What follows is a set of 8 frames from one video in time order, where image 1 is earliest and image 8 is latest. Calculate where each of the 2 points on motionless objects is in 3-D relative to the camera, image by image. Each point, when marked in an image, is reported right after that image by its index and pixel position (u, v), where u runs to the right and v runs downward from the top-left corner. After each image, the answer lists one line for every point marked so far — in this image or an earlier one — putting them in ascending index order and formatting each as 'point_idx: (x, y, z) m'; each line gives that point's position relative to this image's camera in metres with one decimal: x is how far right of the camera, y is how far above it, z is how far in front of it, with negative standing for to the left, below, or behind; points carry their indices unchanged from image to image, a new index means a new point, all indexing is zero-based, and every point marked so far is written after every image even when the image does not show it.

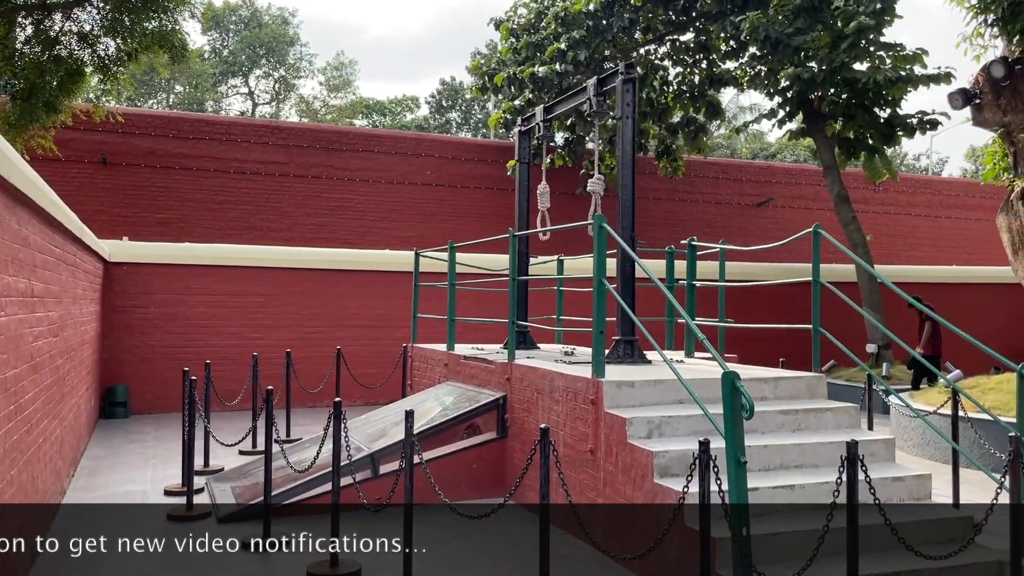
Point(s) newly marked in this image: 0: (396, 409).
0: (-1.1, -1.1, +7.8) m
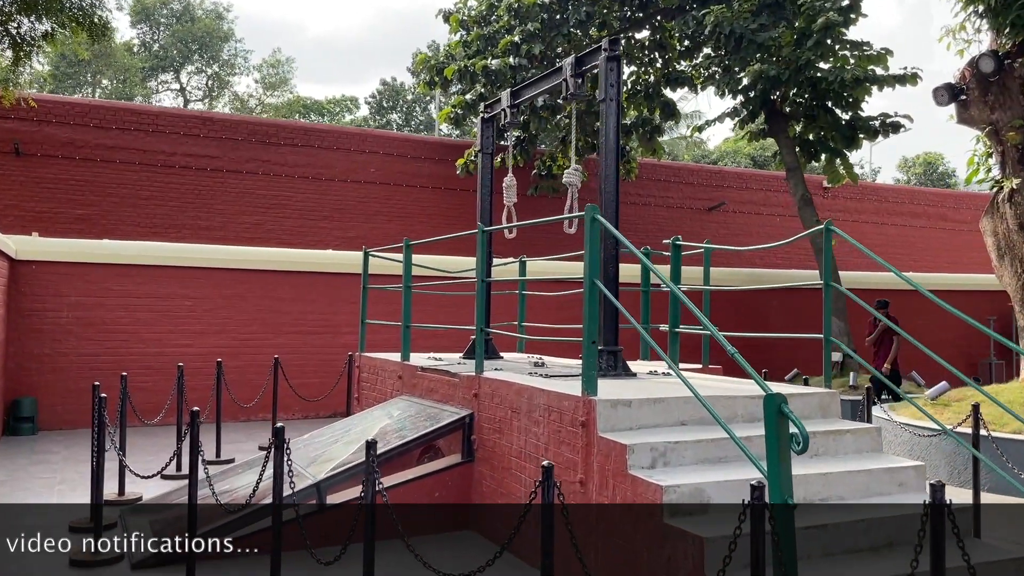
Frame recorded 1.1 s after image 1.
0: (-1.4, -1.1, +7.0) m
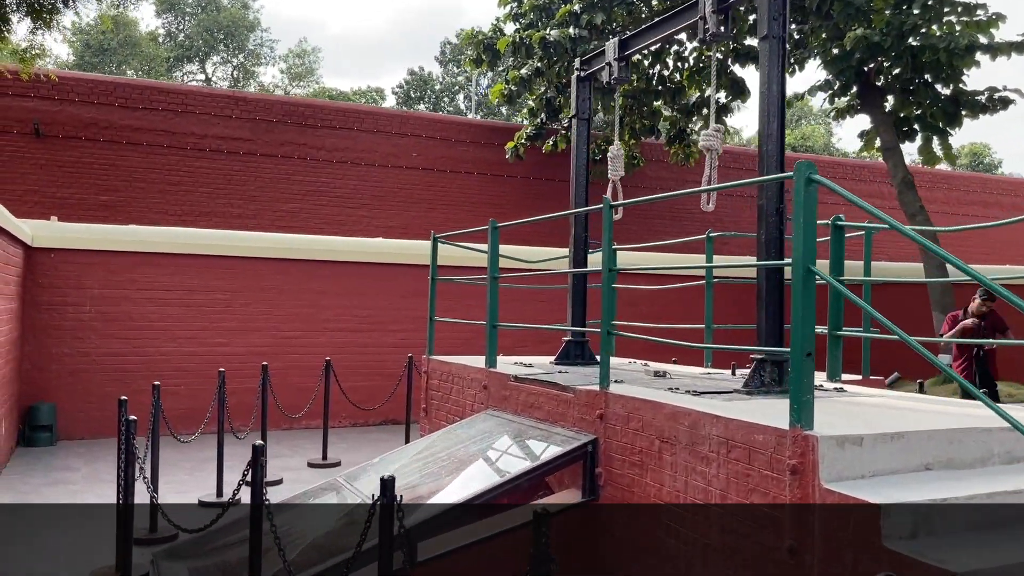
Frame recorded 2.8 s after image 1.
0: (-0.6, -1.1, +5.7) m
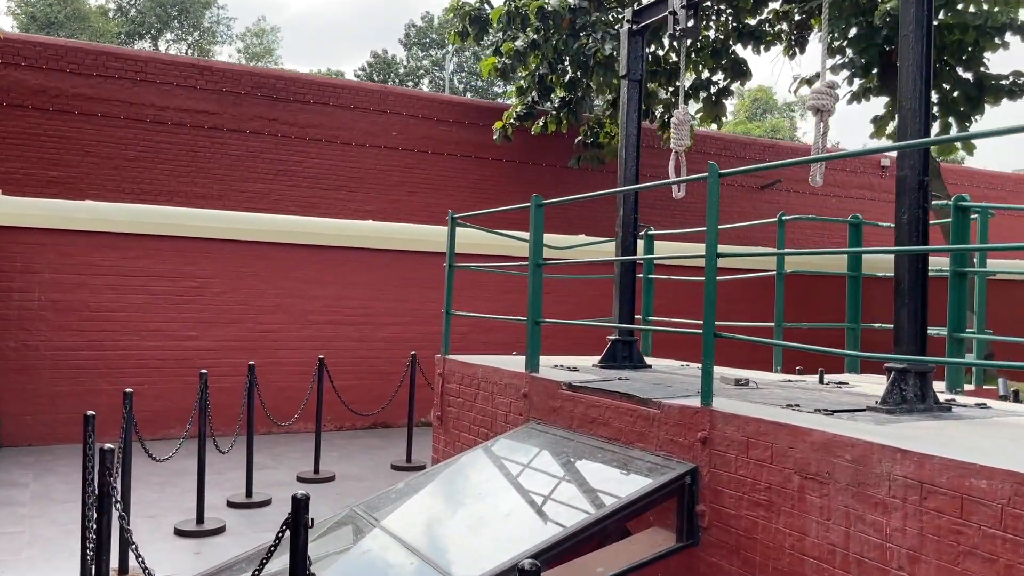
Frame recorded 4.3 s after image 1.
0: (-0.4, -1.0, +4.8) m
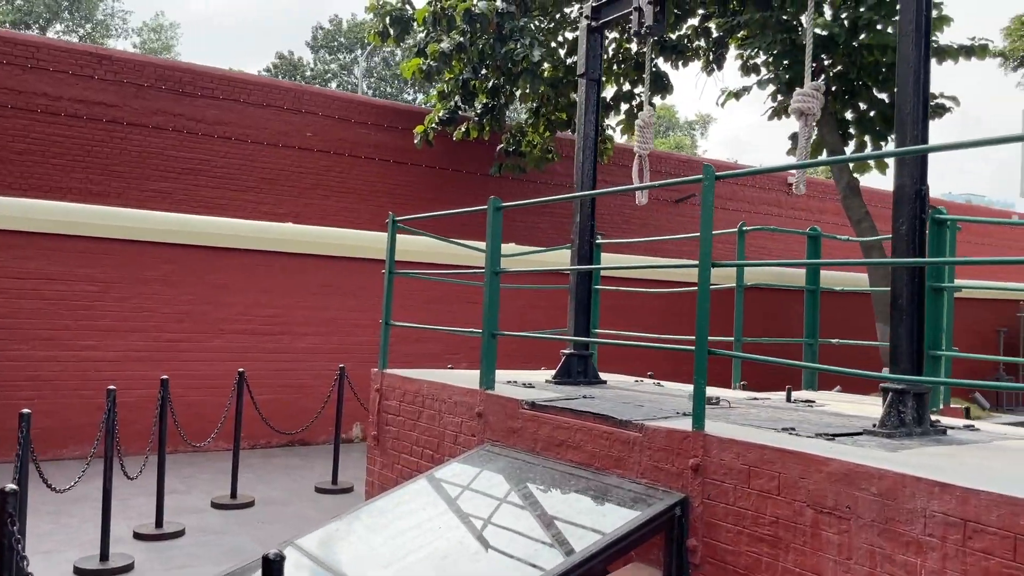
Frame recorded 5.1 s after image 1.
0: (-0.6, -1.0, +4.3) m
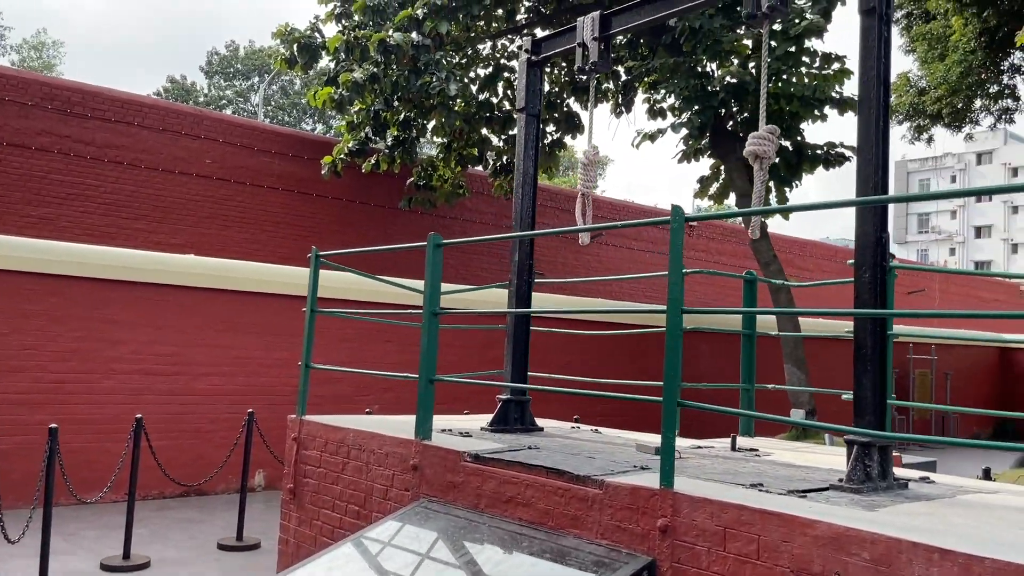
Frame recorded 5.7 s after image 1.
0: (-0.9, -1.2, +3.9) m
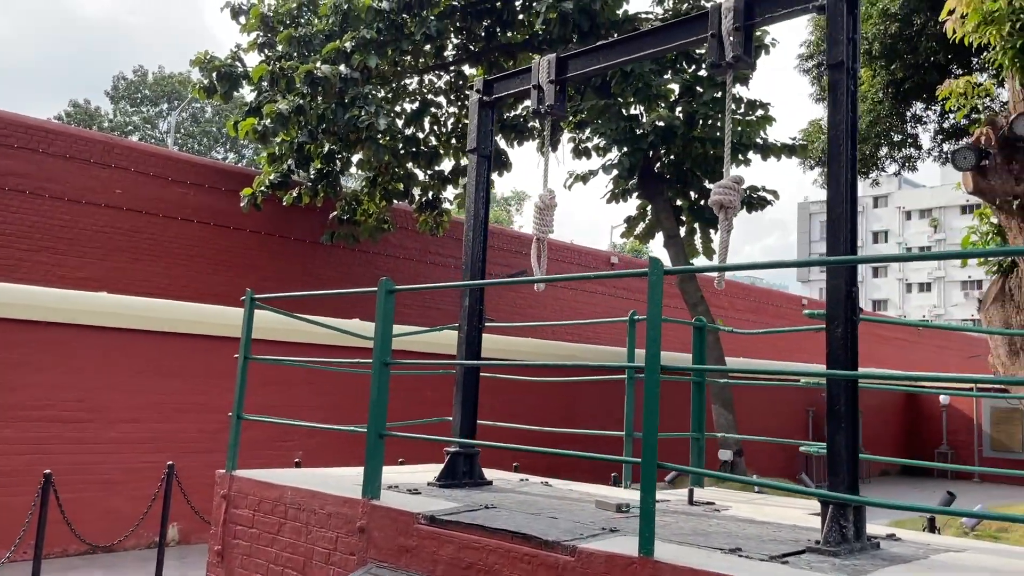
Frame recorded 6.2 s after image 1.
0: (-1.1, -1.4, +3.6) m
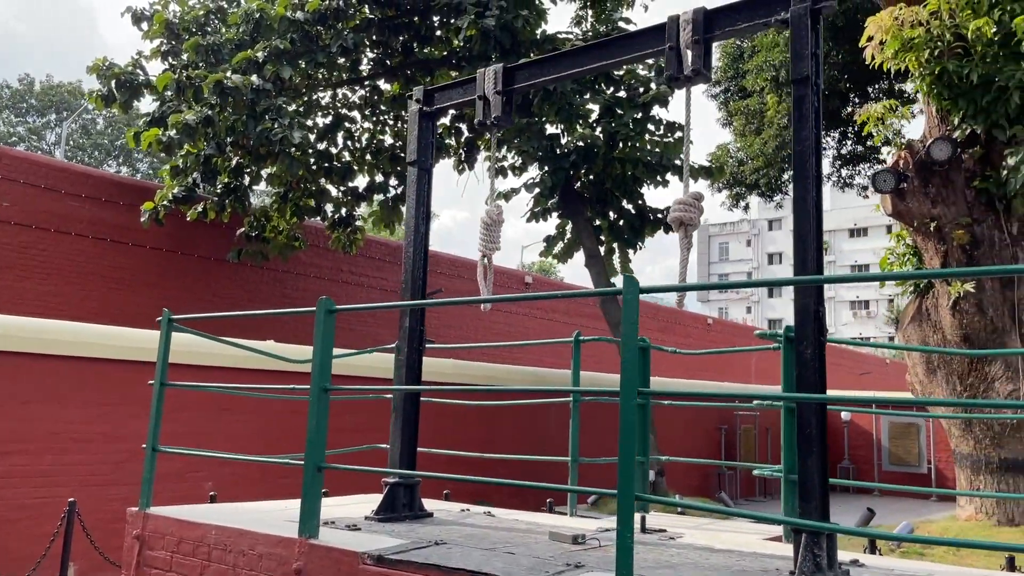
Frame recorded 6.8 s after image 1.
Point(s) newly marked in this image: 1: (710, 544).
0: (-1.2, -1.5, +3.2) m
1: (+0.9, -1.2, +4.0) m
